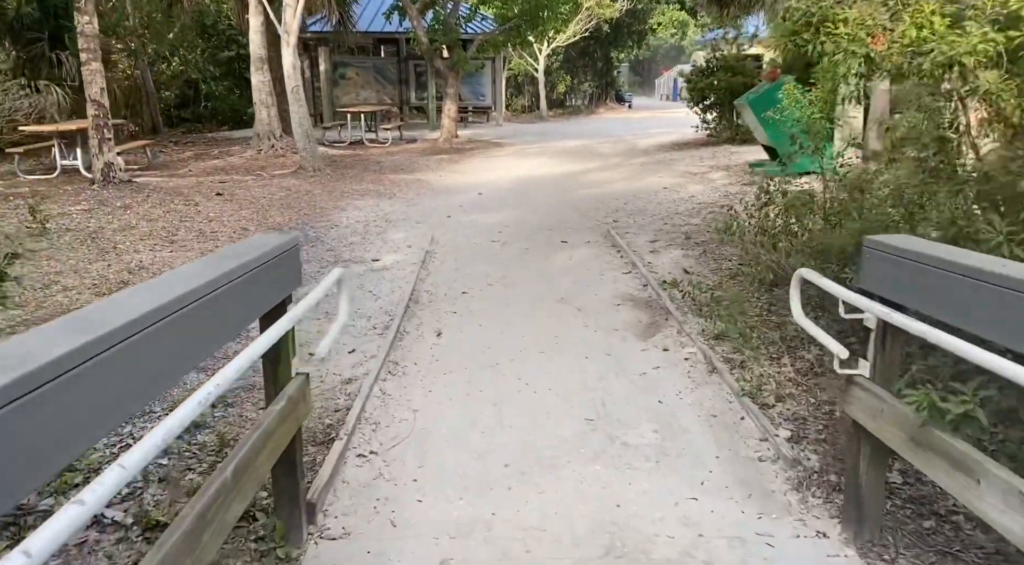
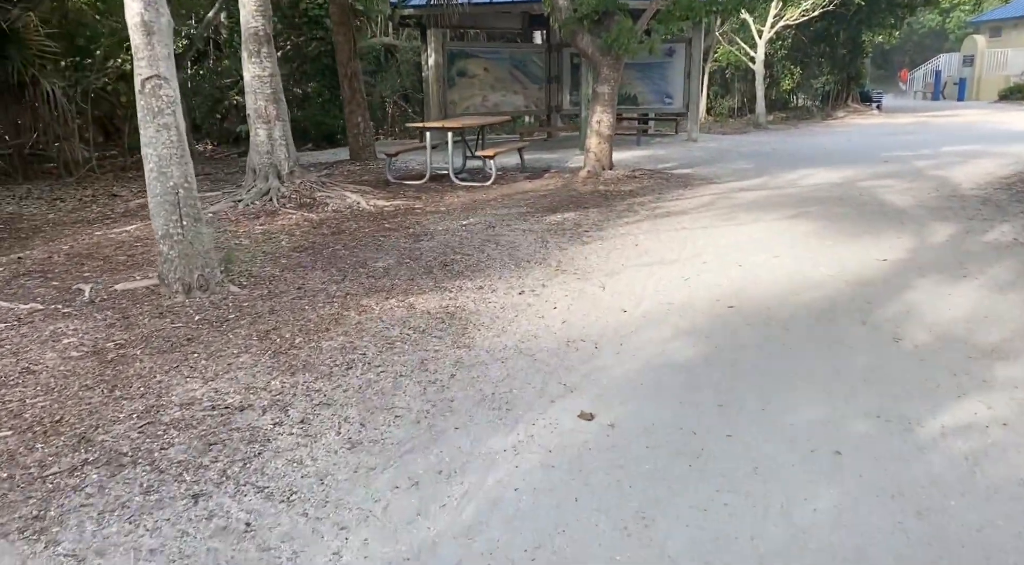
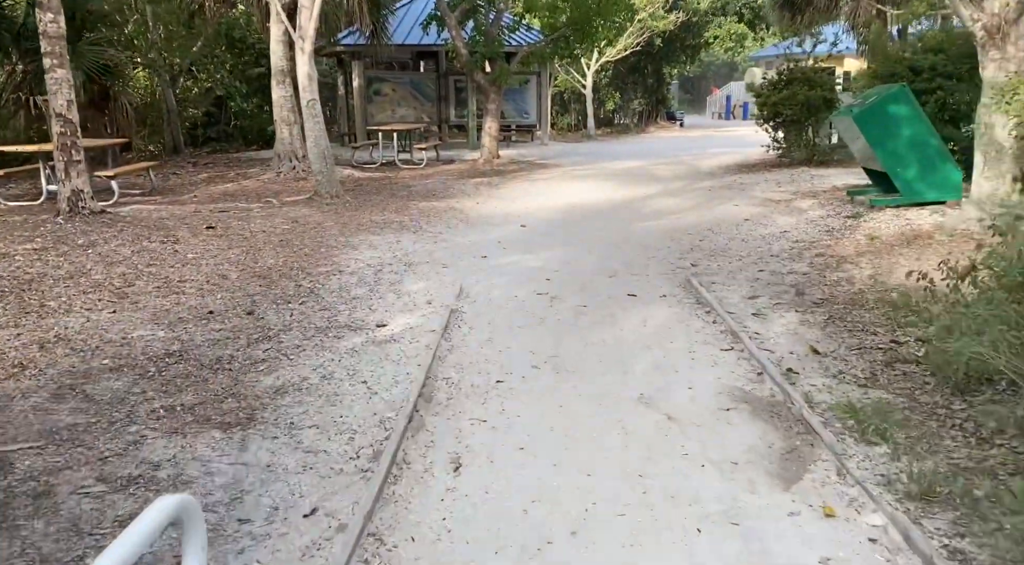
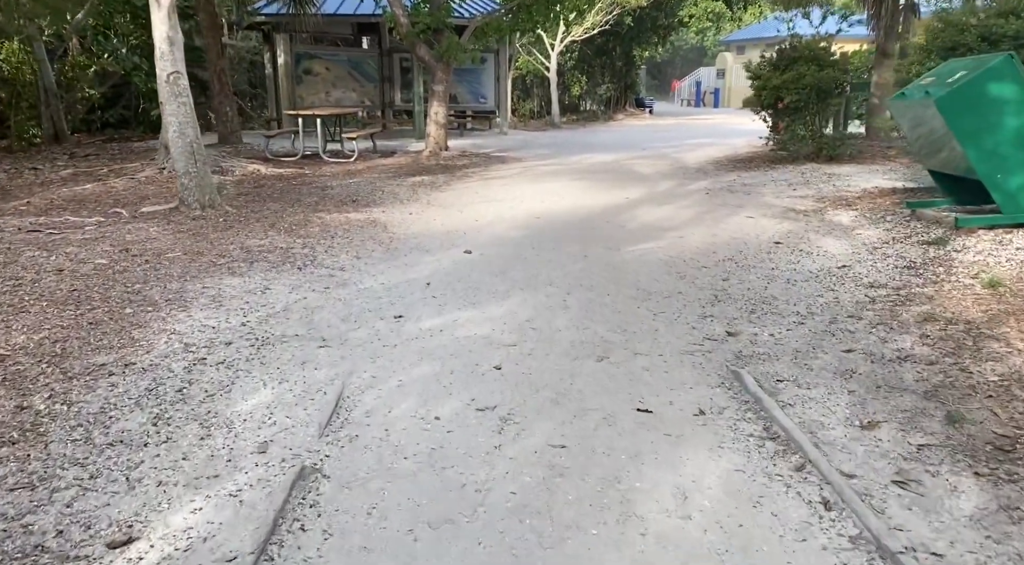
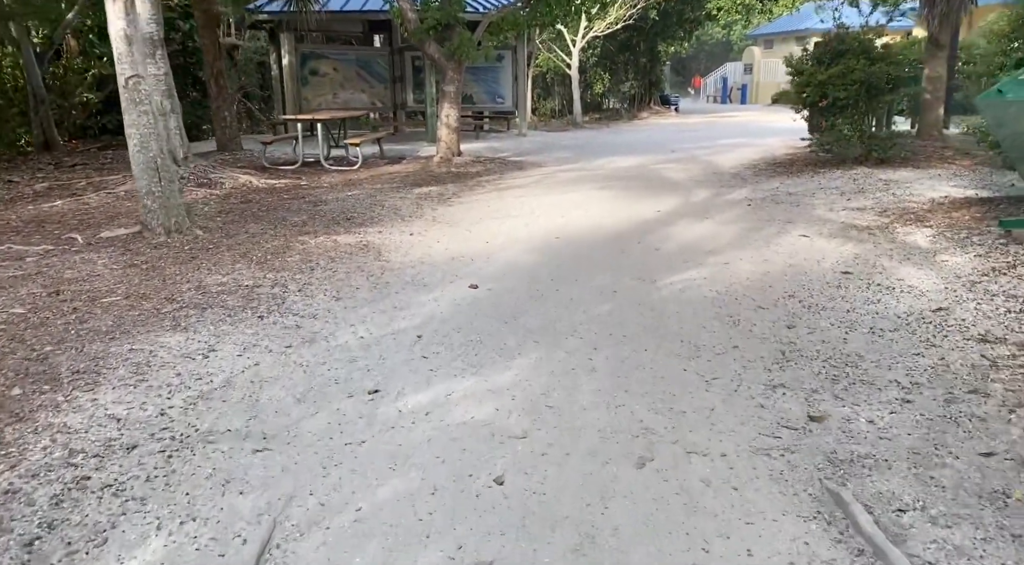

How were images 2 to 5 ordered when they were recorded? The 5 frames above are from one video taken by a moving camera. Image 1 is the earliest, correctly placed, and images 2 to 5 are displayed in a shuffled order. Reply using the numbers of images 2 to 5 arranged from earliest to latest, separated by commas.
3, 4, 5, 2
